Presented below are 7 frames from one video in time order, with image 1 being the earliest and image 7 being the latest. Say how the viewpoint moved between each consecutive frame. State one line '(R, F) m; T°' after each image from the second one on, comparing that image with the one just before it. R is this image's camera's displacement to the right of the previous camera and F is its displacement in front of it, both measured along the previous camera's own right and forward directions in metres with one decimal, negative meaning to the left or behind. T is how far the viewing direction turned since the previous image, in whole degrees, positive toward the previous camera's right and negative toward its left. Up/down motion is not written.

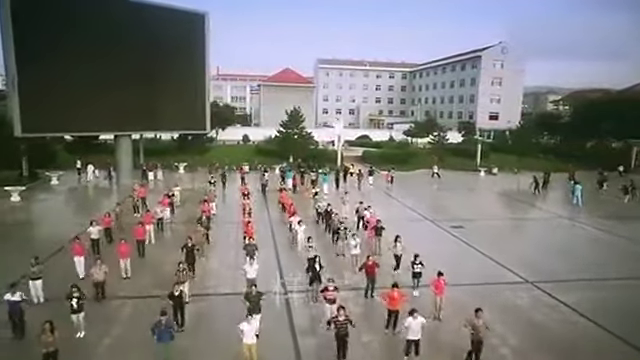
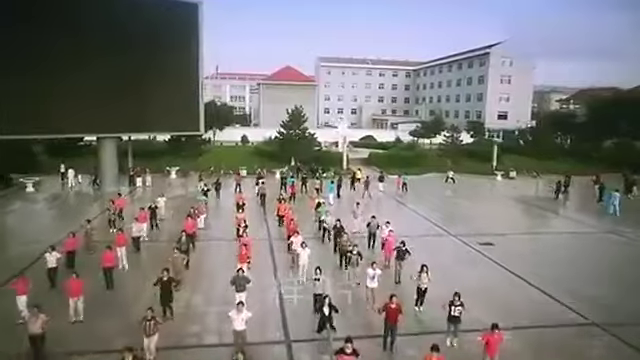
(-0.2, +2.5) m; 0°
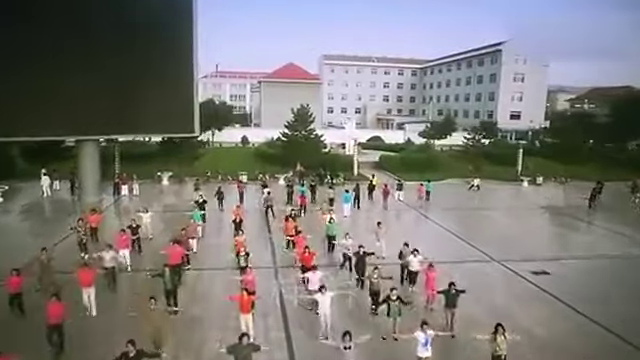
(-0.5, +2.9) m; 0°
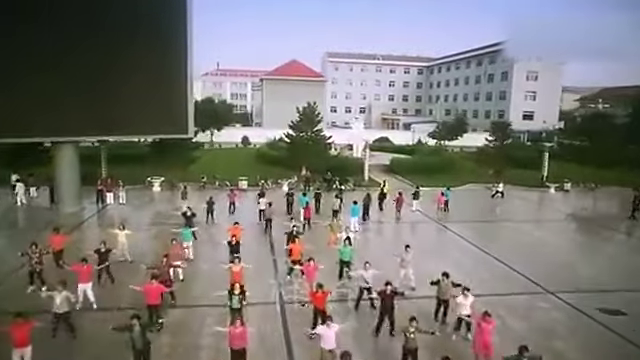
(-0.4, +2.5) m; 0°
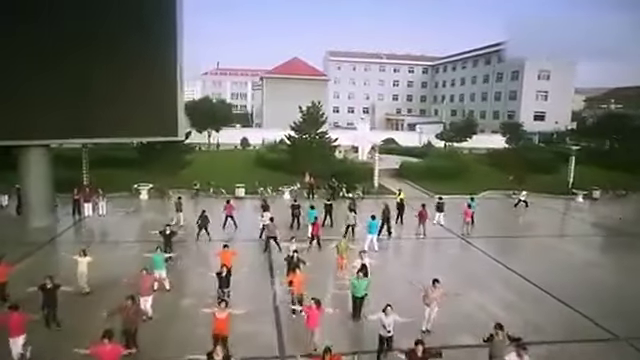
(-0.2, +2.3) m; 0°
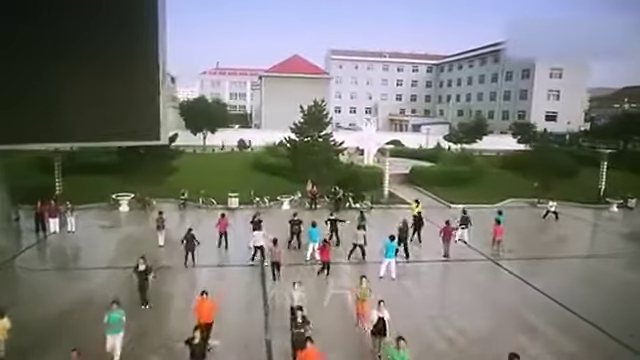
(-0.1, +2.5) m; 0°
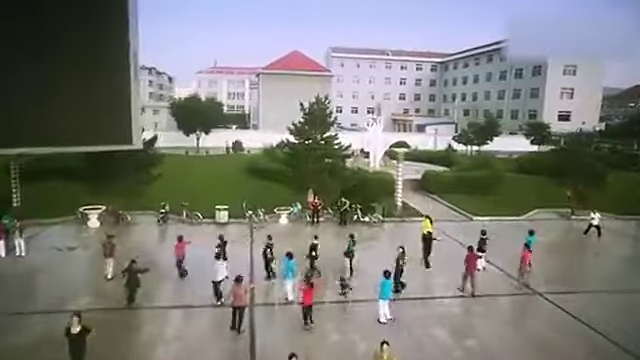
(-0.1, +2.8) m; 0°
